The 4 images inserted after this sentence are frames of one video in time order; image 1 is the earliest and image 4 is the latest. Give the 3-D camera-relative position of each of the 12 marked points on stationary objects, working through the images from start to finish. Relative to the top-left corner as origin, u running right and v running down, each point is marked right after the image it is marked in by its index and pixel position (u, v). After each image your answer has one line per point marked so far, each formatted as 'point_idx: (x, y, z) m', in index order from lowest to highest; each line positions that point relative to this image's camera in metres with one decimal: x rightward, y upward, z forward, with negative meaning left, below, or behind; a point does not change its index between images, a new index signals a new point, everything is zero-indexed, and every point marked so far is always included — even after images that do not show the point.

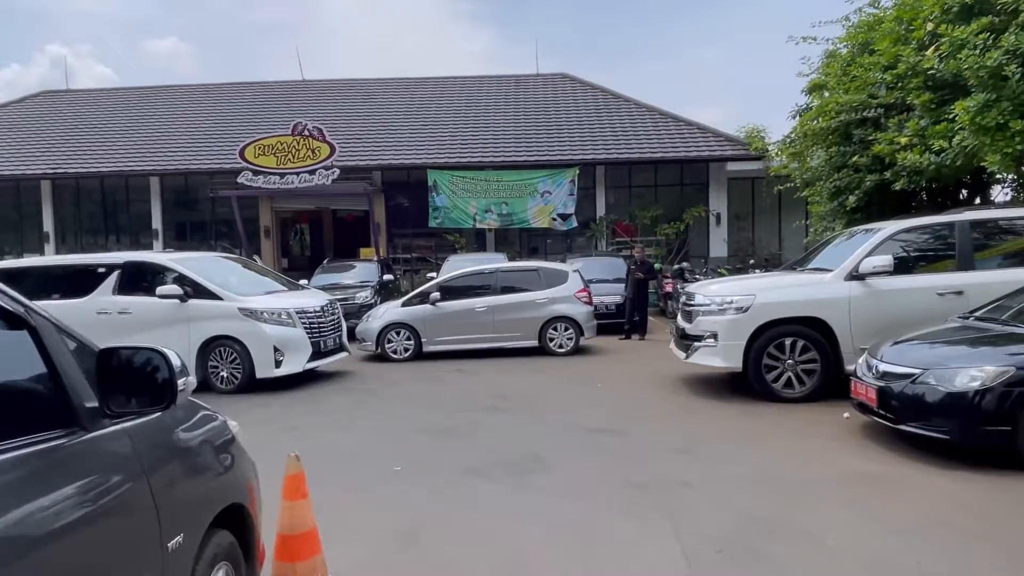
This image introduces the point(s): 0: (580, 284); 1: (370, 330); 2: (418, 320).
0: (+1.3, +0.1, +12.5) m
1: (-2.5, -0.7, +12.2) m
2: (-1.7, -0.6, +12.1) m
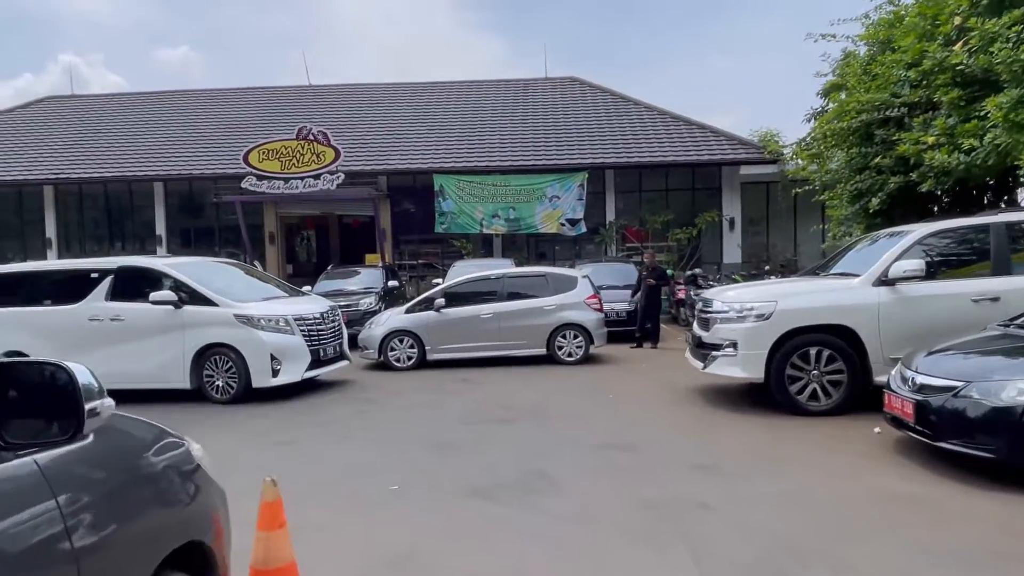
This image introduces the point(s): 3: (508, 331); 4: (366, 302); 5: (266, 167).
0: (+1.4, 0.0, +12.0) m
1: (-2.4, -0.8, +11.8) m
2: (-1.5, -0.7, +11.7) m
3: (-0.1, -0.7, +11.7) m
4: (-3.3, -0.3, +15.2) m
5: (-6.9, +3.4, +19.0) m
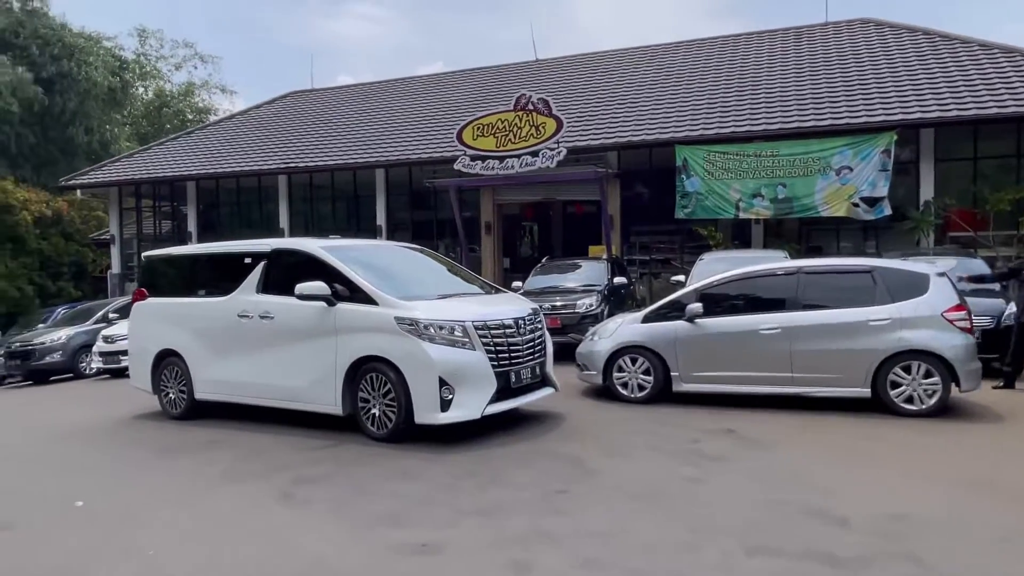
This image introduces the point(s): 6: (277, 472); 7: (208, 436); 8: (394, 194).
0: (+4.6, -0.1, +7.2) m
1: (+1.0, -0.8, +8.3) m
2: (+1.8, -0.7, +7.9) m
3: (+3.1, -0.8, +7.4) m
4: (+1.3, -0.3, +11.8) m
5: (-0.8, +3.5, +16.5) m
6: (-2.2, -1.7, +6.2) m
7: (-3.5, -1.7, +7.8) m
8: (-3.7, +3.0, +20.8) m
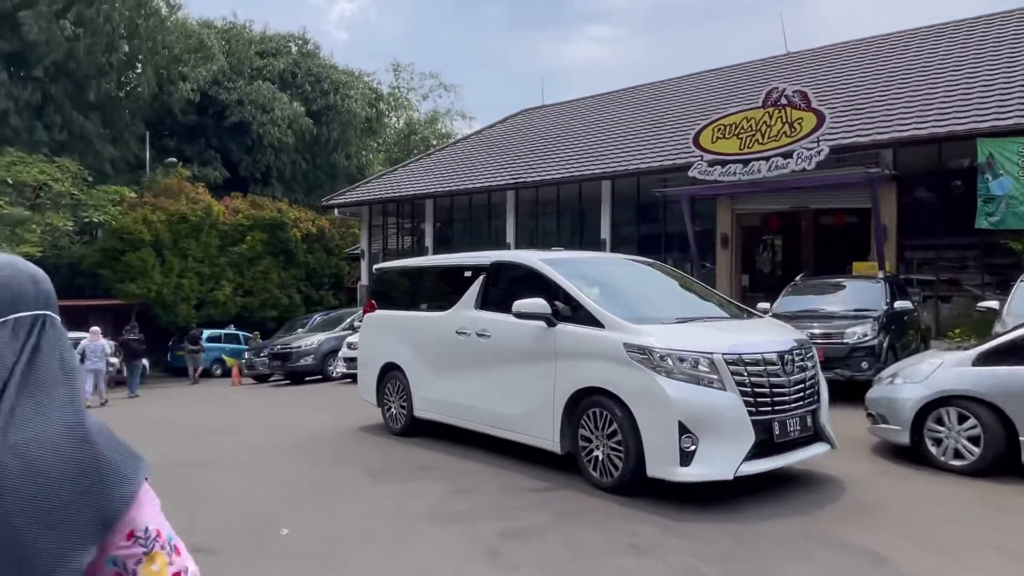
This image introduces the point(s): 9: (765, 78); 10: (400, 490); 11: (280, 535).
0: (+6.6, -0.4, +4.2) m
1: (+3.4, -1.1, +6.3) m
2: (+4.0, -0.9, +5.7) m
3: (+5.2, -1.0, +4.8) m
4: (+4.9, -0.6, +9.5) m
5: (+4.5, +3.0, +14.8) m
6: (-0.2, -1.8, +5.4) m
7: (-1.0, -1.8, +7.3) m
8: (+3.1, +2.4, +19.7) m
9: (+7.3, +6.0, +19.7) m
10: (-1.0, -1.9, +6.2) m
11: (-1.8, -1.9, +5.2) m
